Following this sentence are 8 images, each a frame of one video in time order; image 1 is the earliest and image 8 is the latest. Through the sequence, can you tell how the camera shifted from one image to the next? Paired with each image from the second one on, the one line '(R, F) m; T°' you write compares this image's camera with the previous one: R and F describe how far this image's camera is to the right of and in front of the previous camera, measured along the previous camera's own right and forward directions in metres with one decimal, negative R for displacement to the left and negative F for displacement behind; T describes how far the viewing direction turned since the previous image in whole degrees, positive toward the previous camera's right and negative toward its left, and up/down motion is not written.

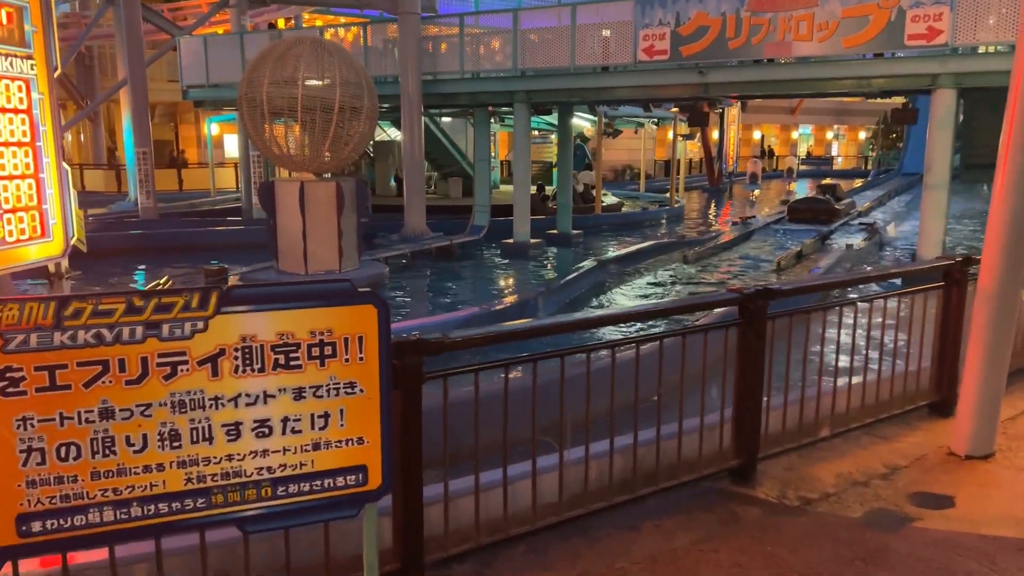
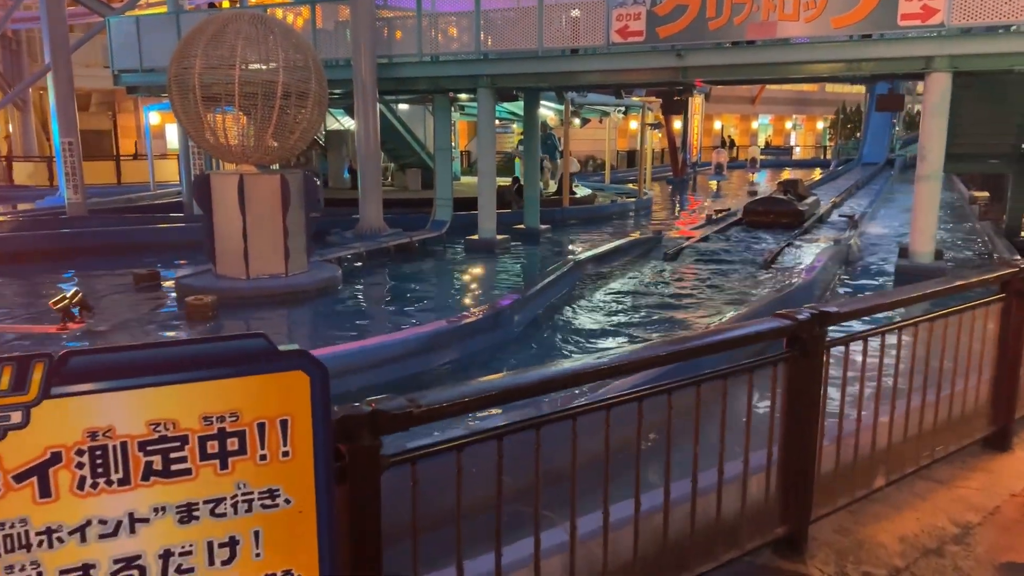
(-0.1, +0.9) m; +3°
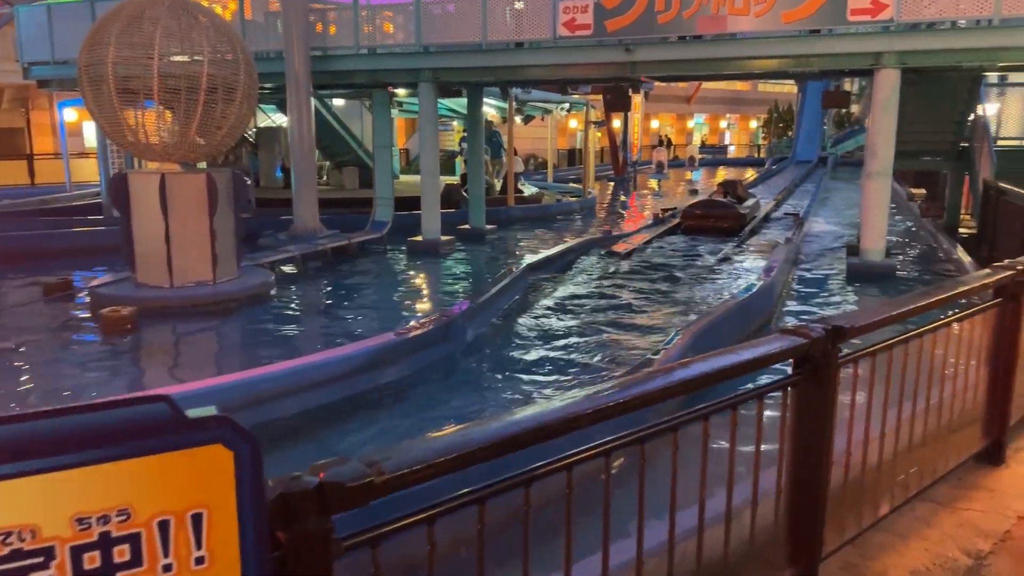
(-0.1, +0.5) m; +4°
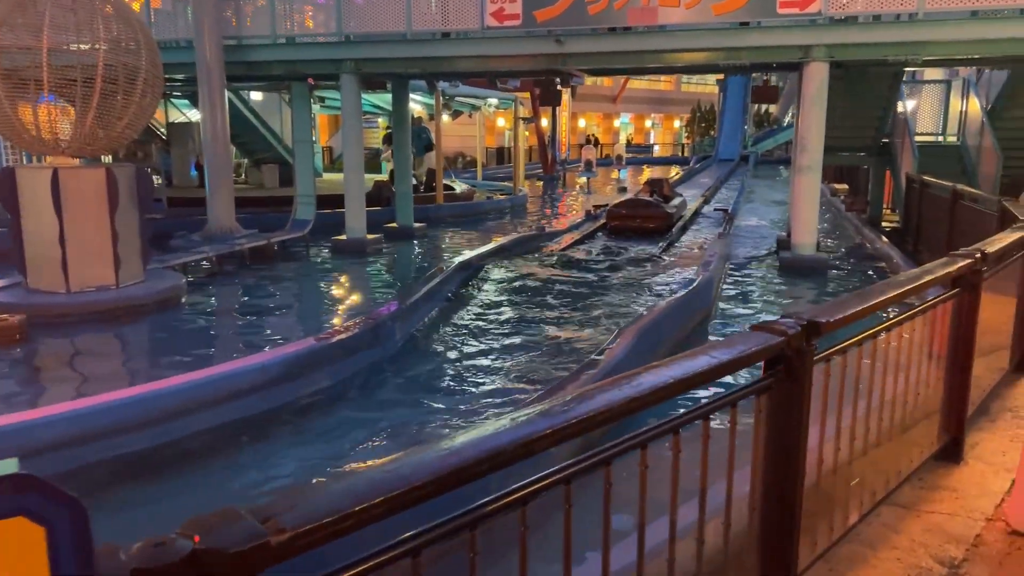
(0.0, +0.4) m; +5°
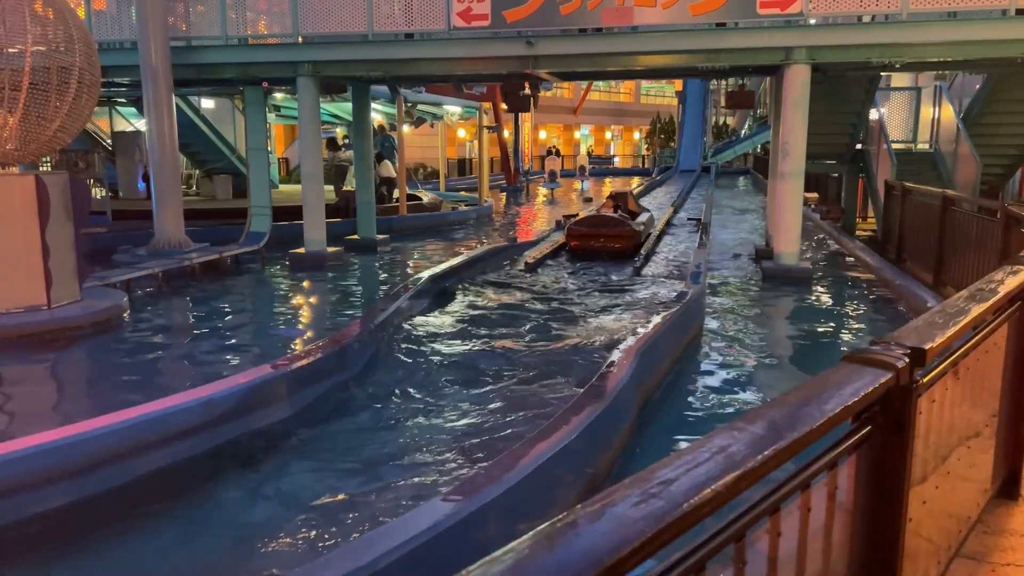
(-0.1, +0.6) m; +3°
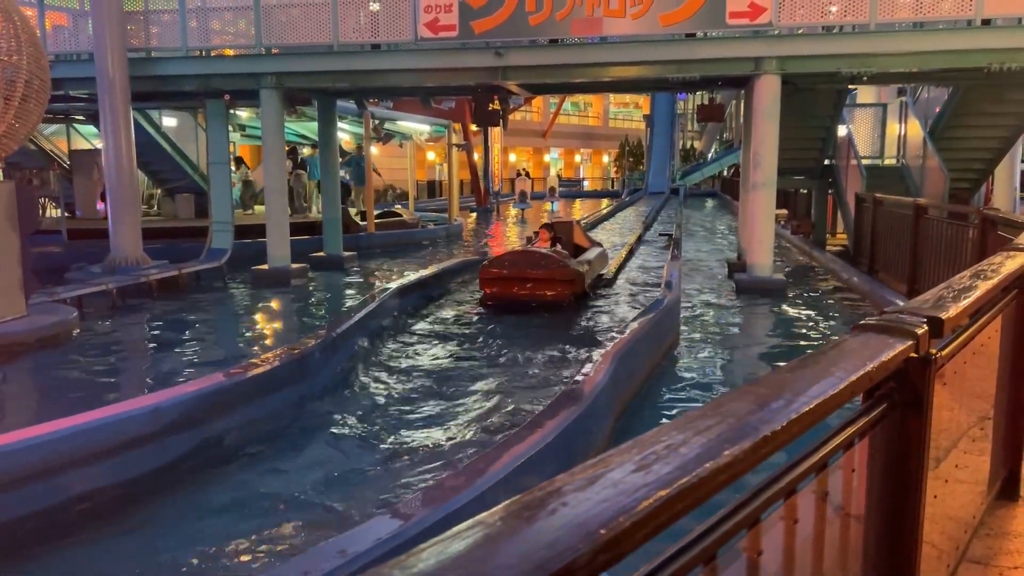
(0.0, +0.2) m; +2°
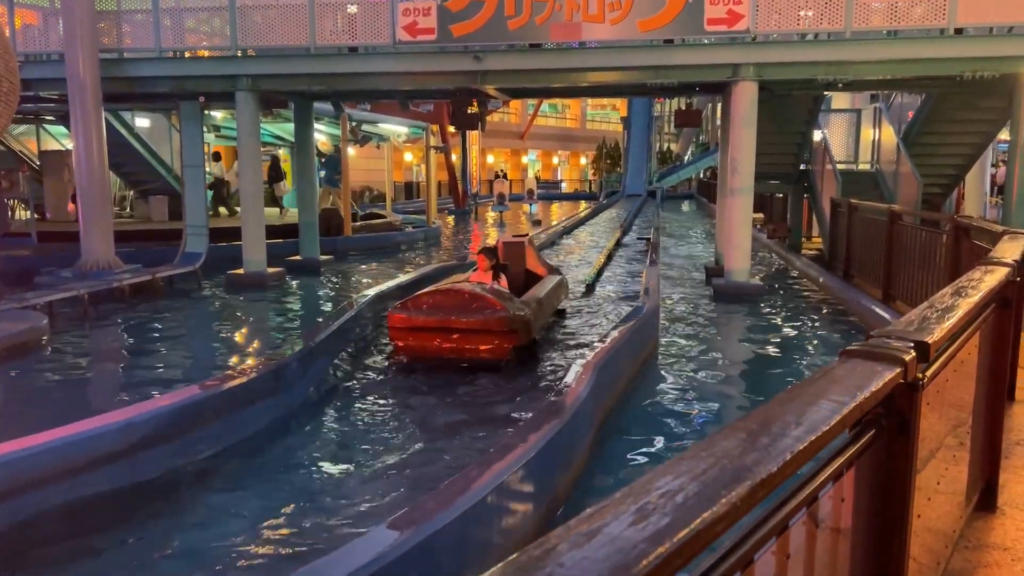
(0.0, 0.0) m; +2°
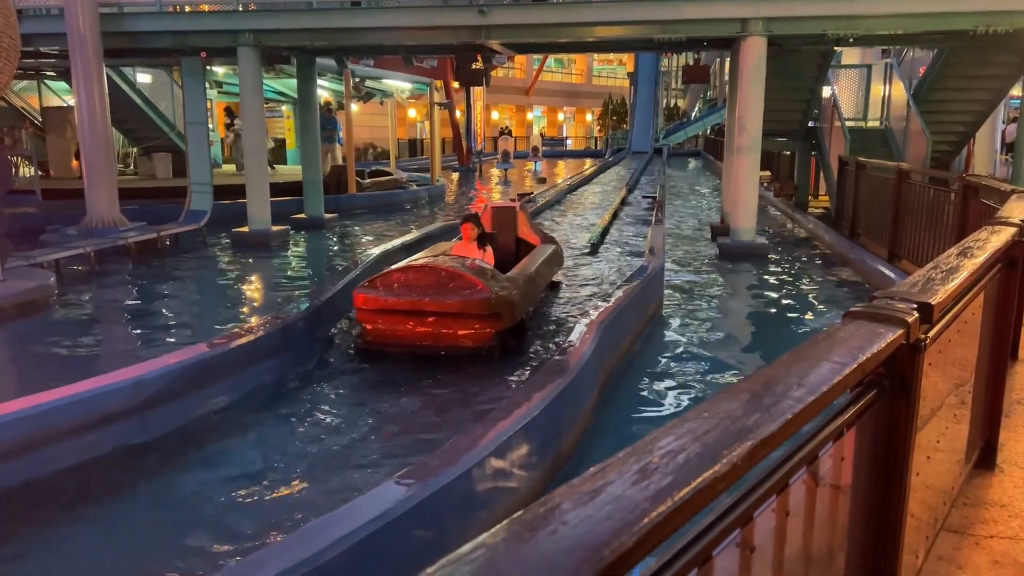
(0.0, 0.0) m; 0°
